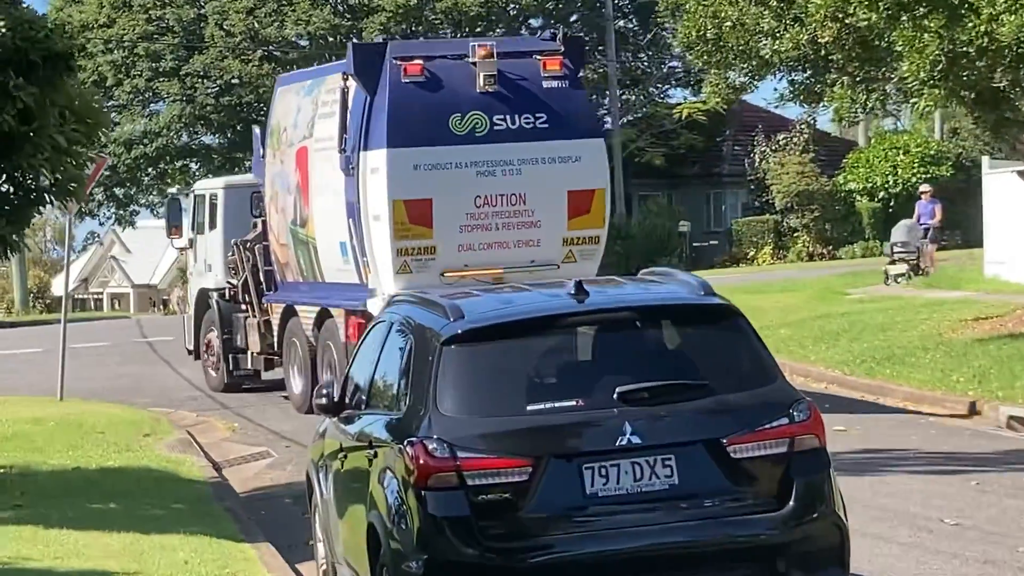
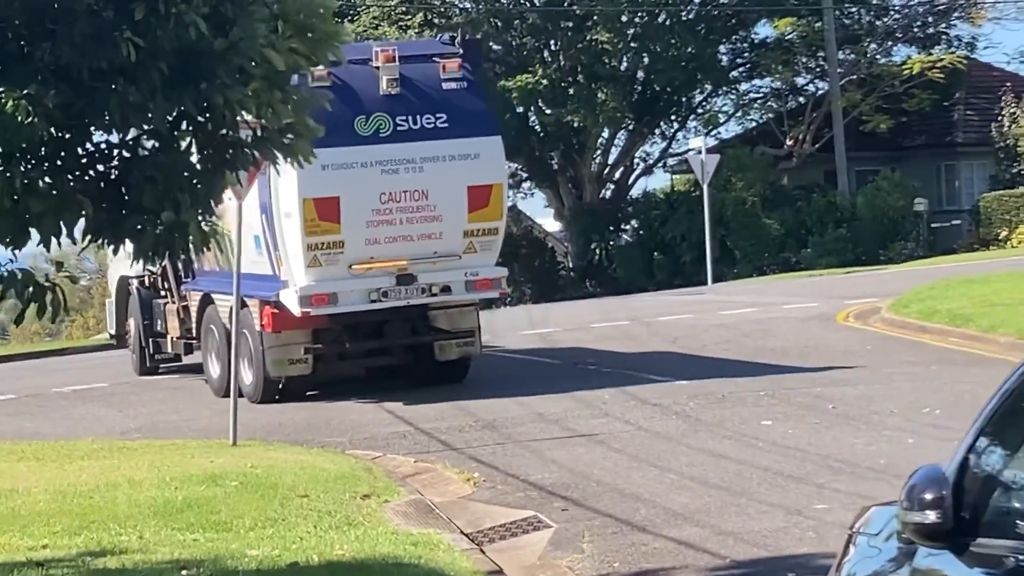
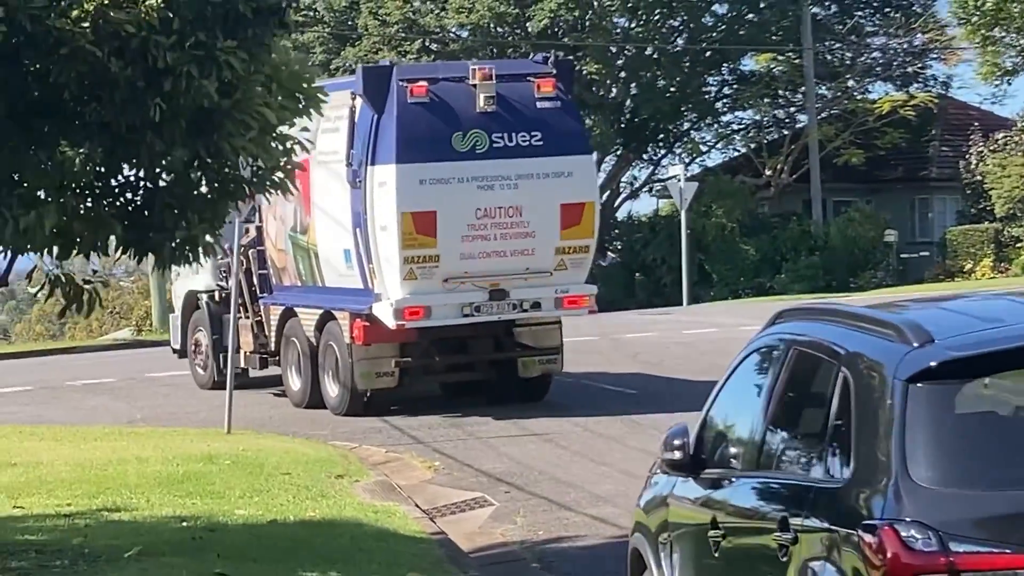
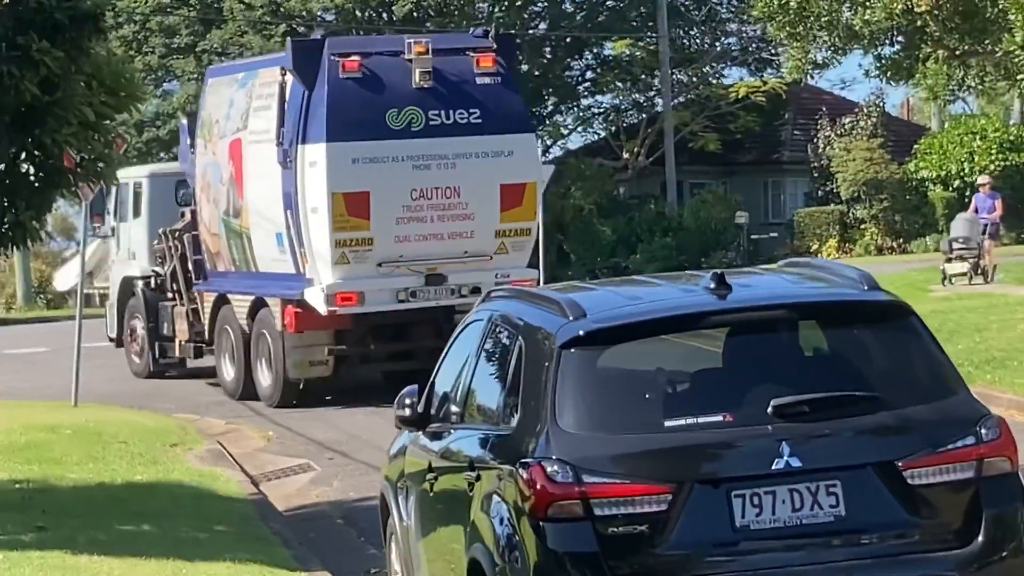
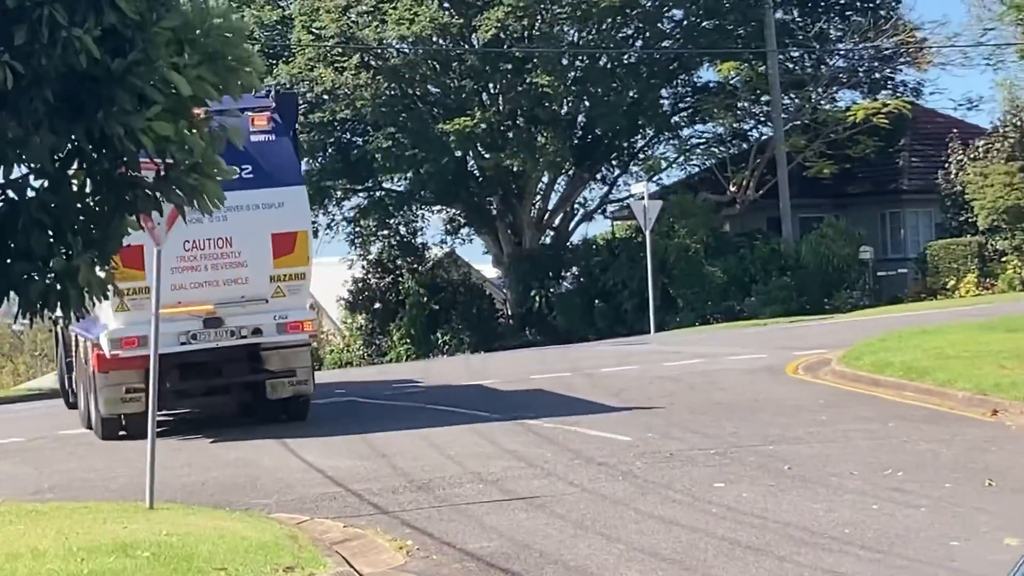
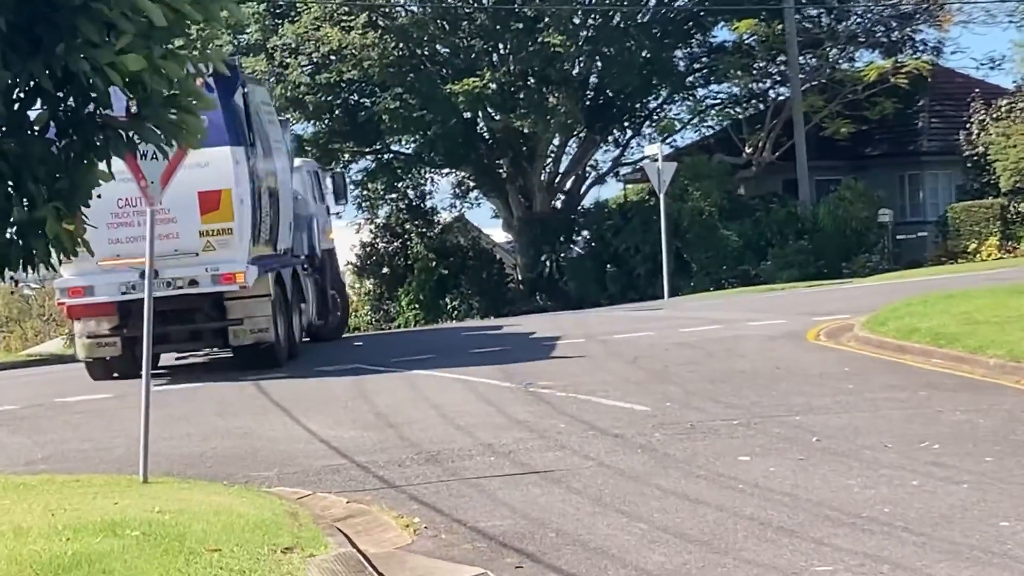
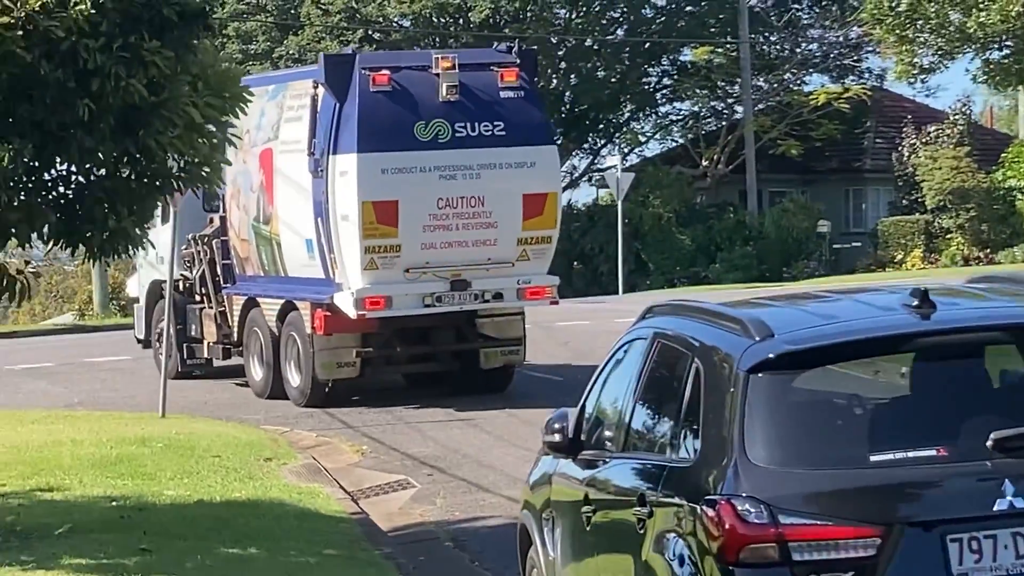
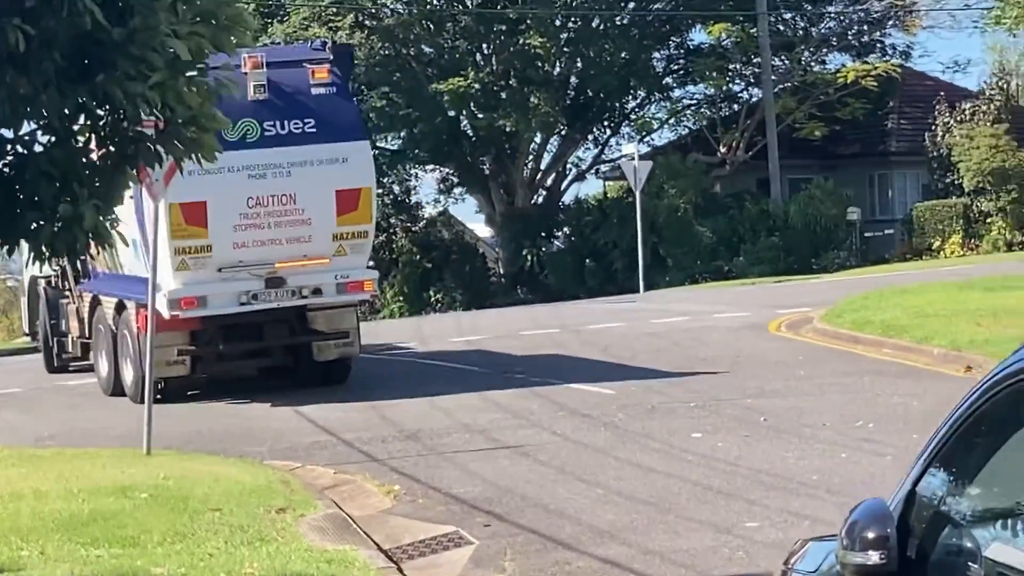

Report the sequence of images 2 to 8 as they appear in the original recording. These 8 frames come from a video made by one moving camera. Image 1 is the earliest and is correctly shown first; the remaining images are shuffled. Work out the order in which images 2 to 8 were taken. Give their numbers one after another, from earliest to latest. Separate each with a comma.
4, 7, 3, 2, 8, 5, 6
